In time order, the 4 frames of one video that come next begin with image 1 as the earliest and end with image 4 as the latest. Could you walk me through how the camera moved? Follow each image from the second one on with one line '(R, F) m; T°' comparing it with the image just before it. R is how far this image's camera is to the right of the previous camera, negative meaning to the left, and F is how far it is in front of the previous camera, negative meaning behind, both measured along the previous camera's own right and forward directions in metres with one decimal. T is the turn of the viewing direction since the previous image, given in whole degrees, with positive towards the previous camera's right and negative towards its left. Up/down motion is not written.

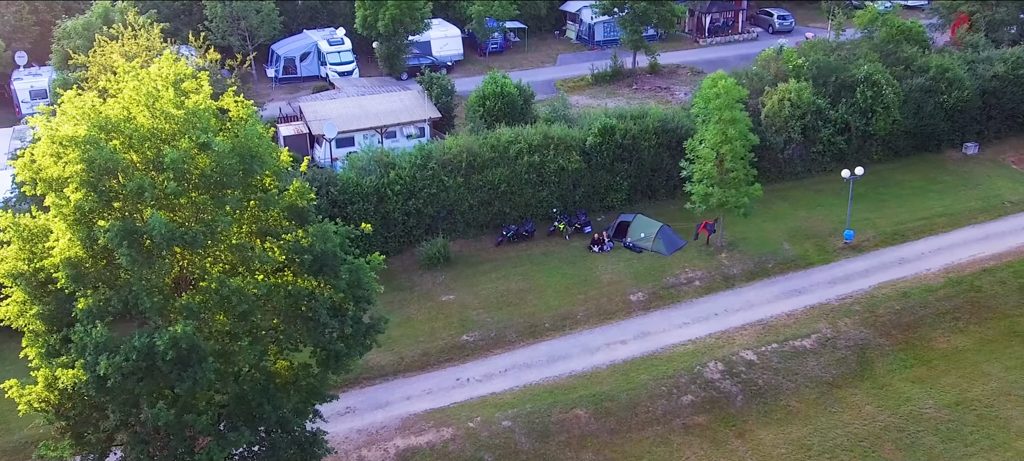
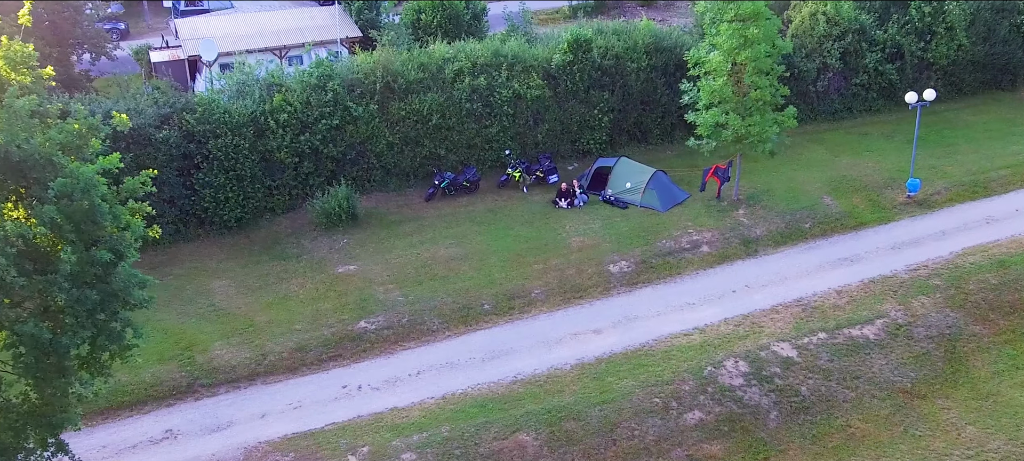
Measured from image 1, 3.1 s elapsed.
(+0.9, +8.2) m; 0°
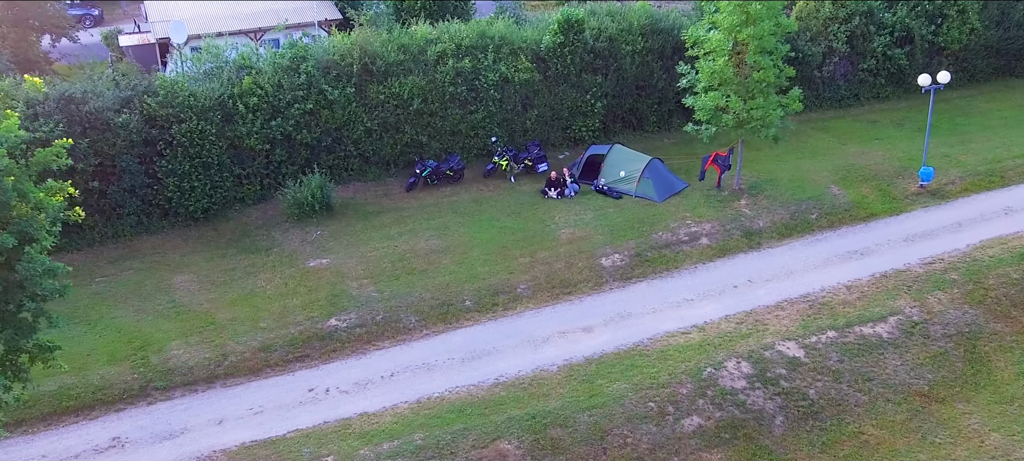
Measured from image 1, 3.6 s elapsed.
(+0.2, +1.3) m; 0°
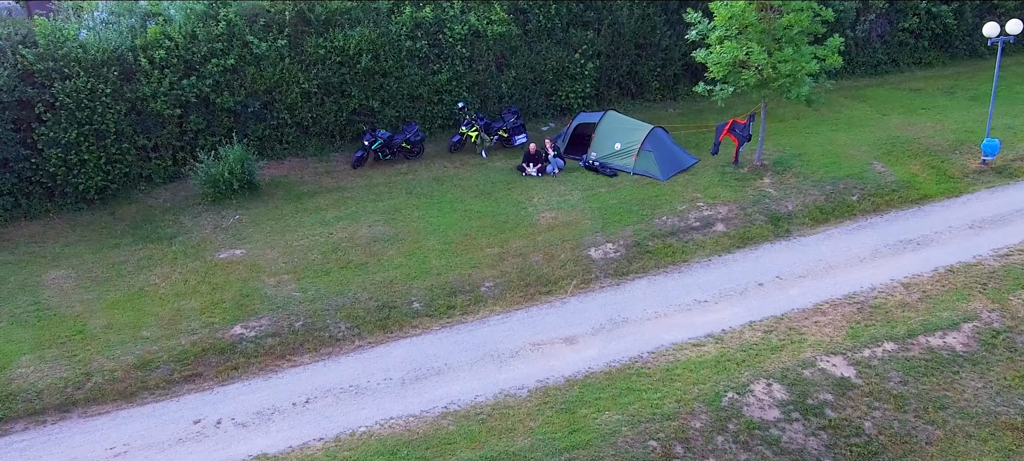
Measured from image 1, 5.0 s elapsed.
(+0.4, +3.7) m; 0°
